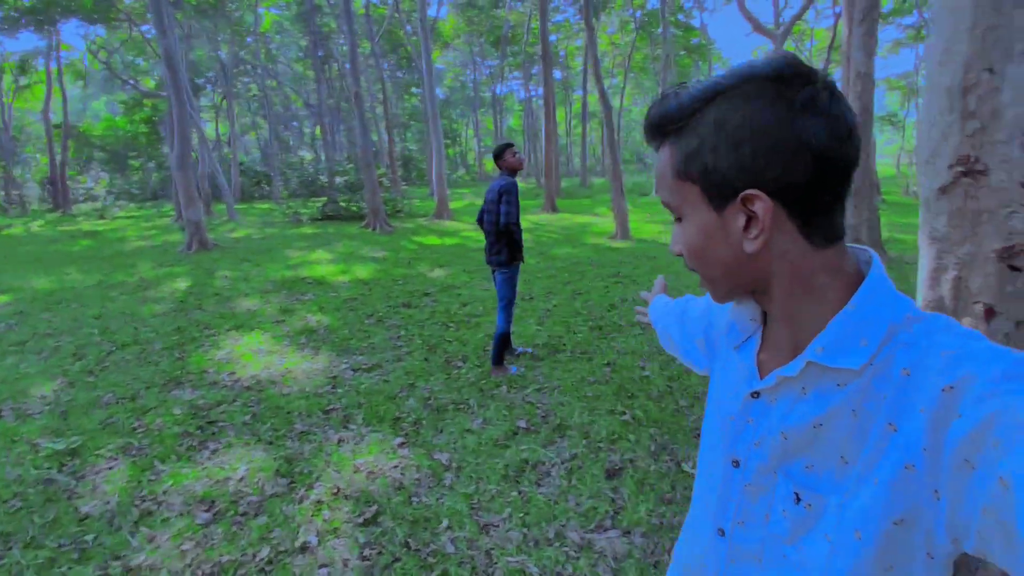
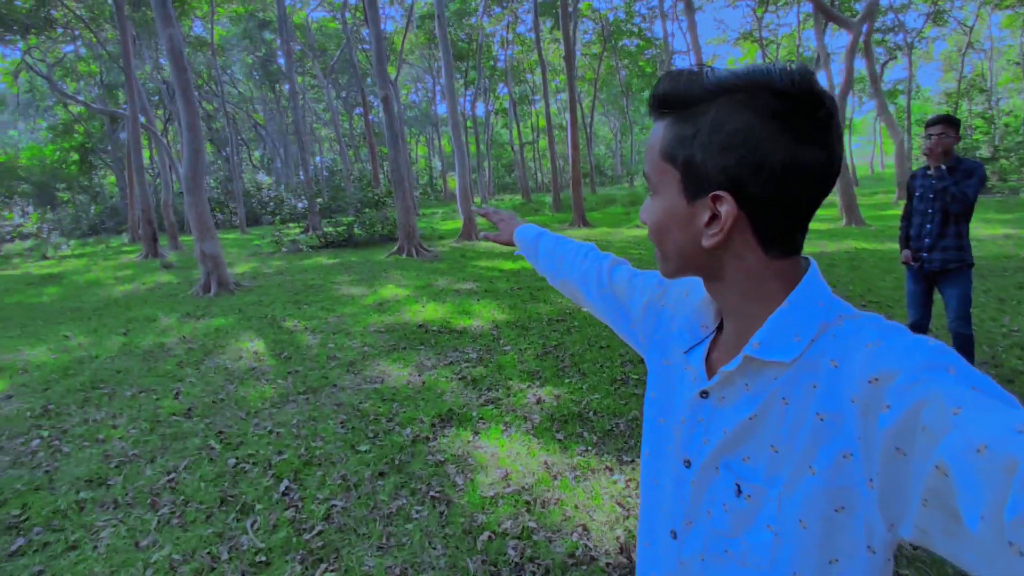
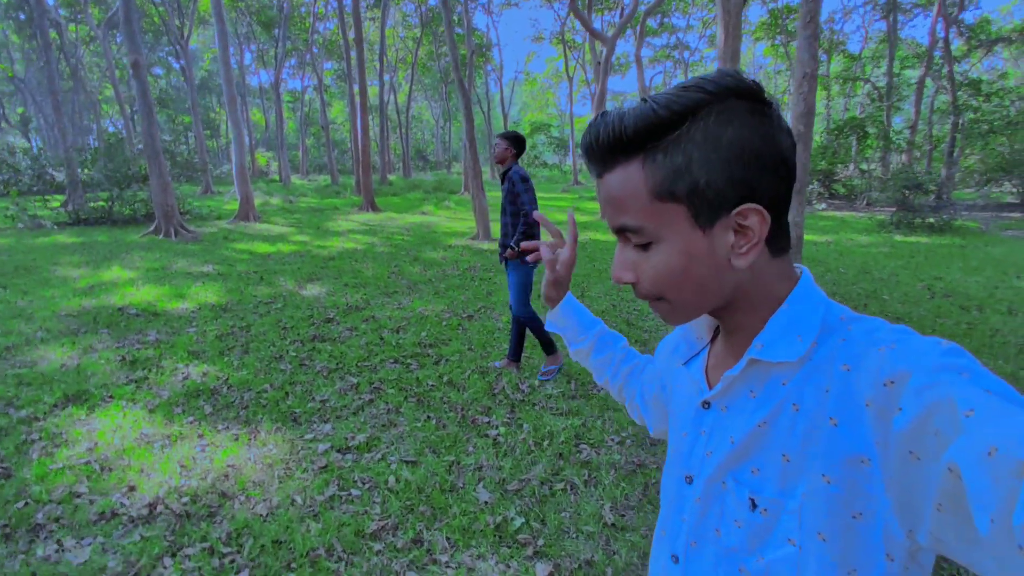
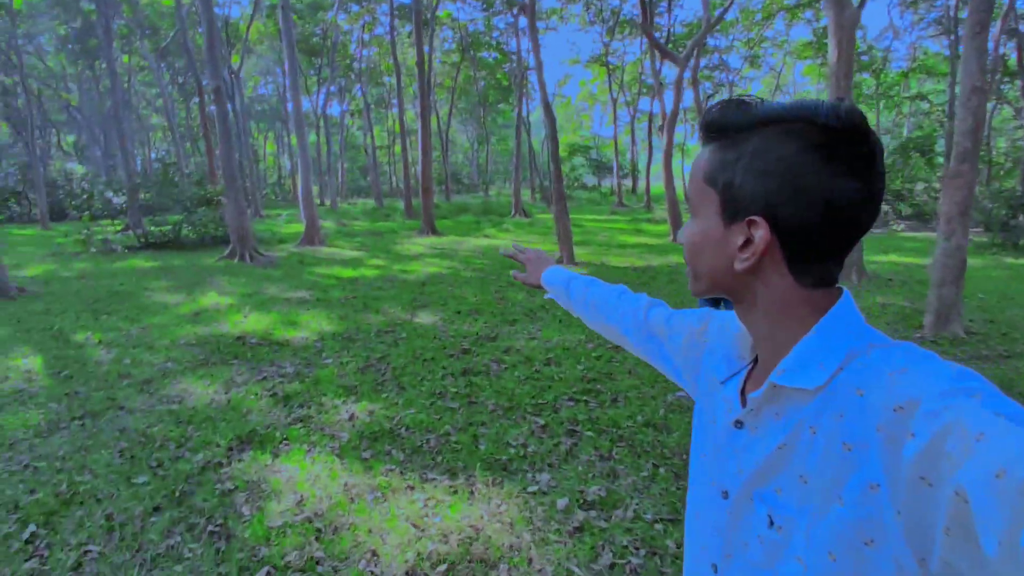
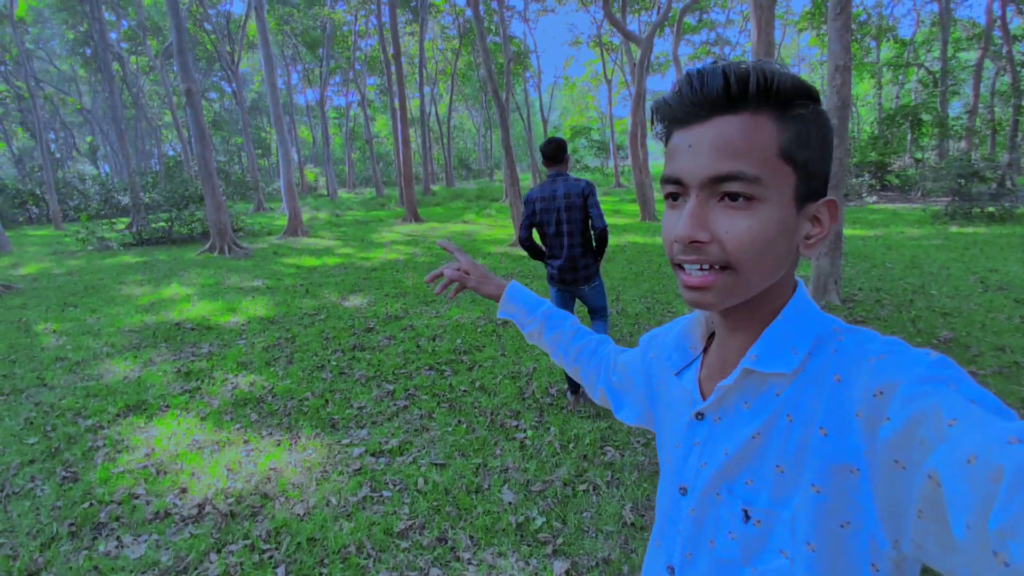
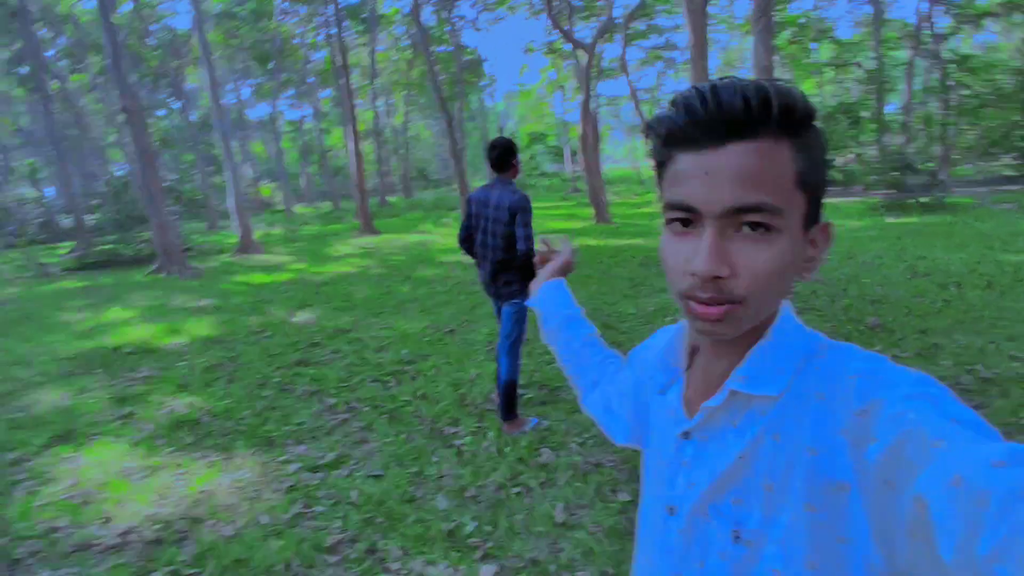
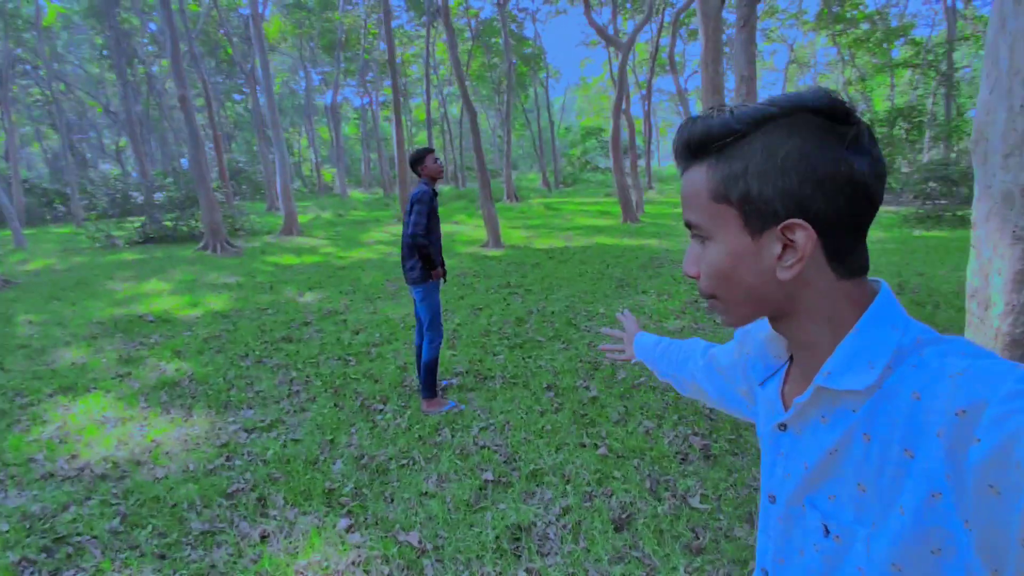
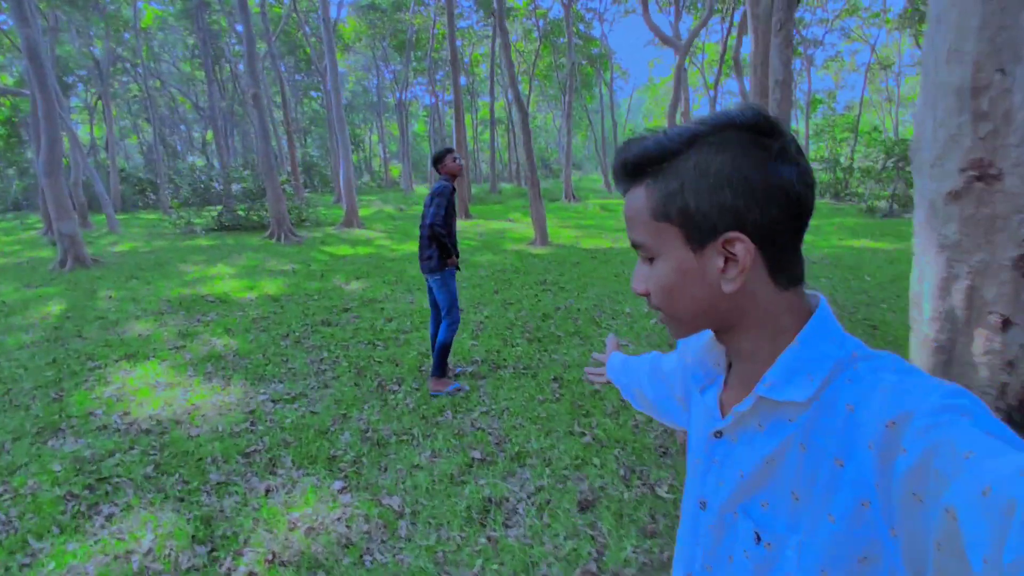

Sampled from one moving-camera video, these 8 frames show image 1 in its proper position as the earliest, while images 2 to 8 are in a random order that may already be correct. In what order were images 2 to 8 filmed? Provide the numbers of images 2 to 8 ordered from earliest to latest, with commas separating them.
8, 7, 6, 5, 3, 4, 2
